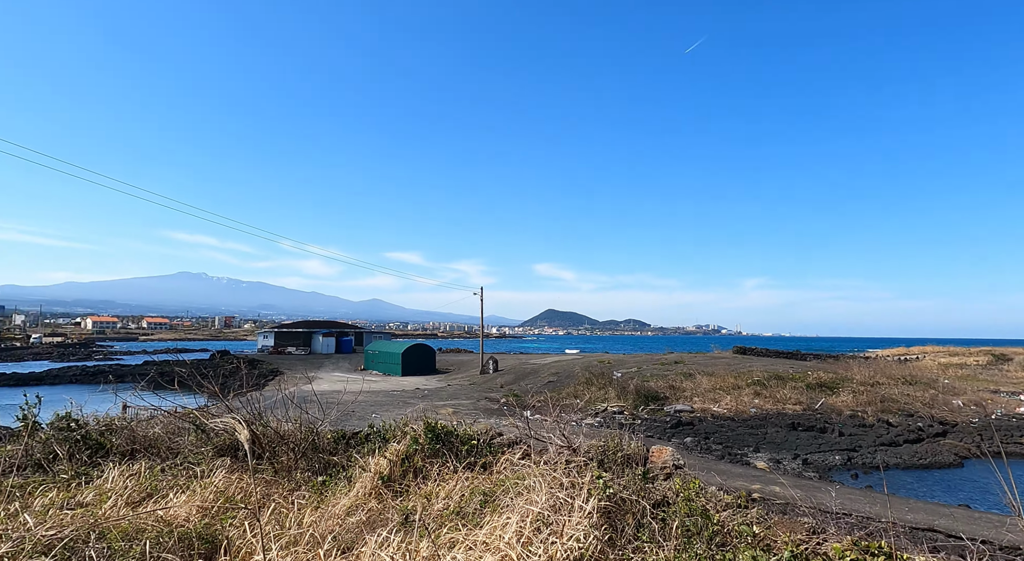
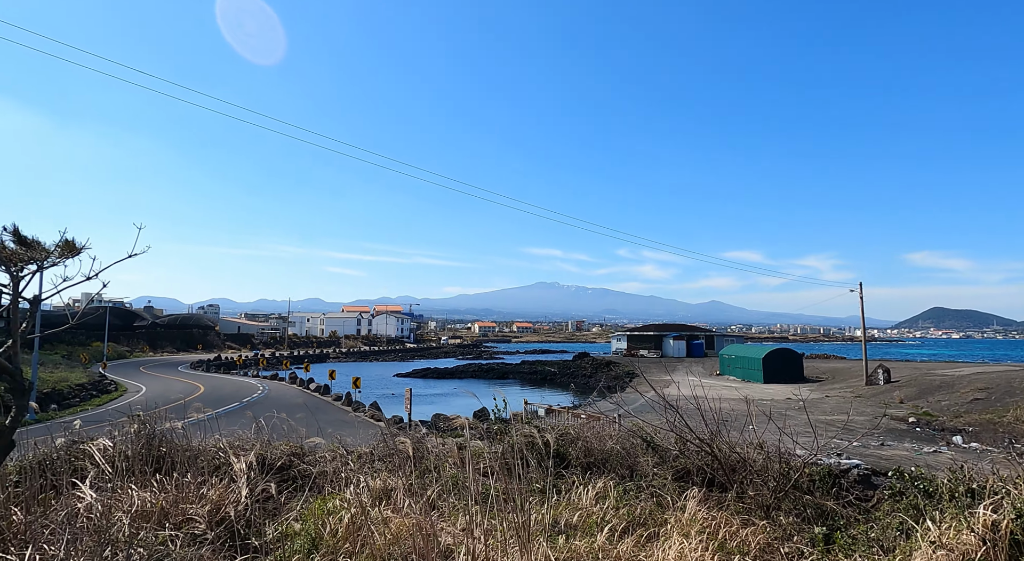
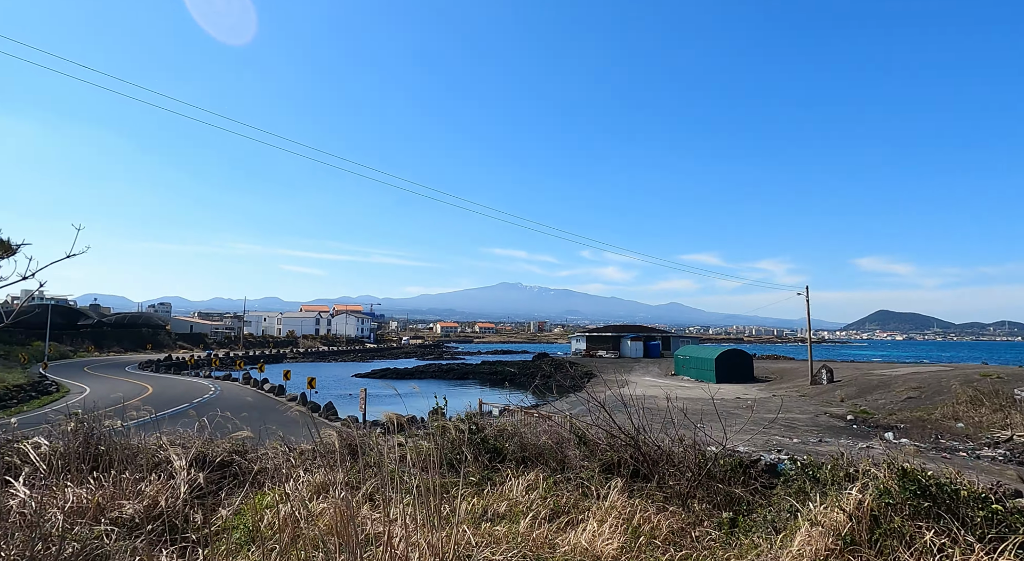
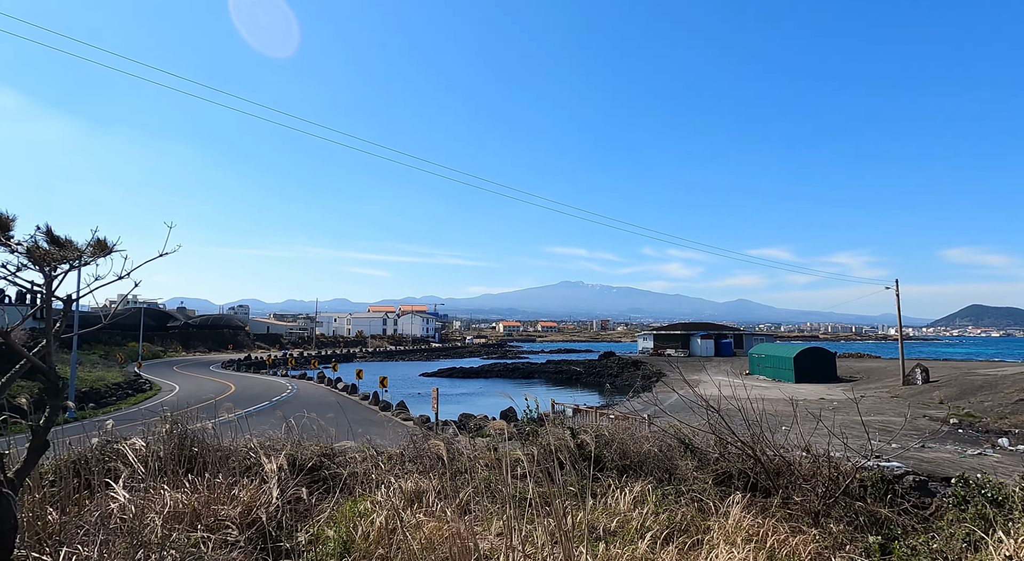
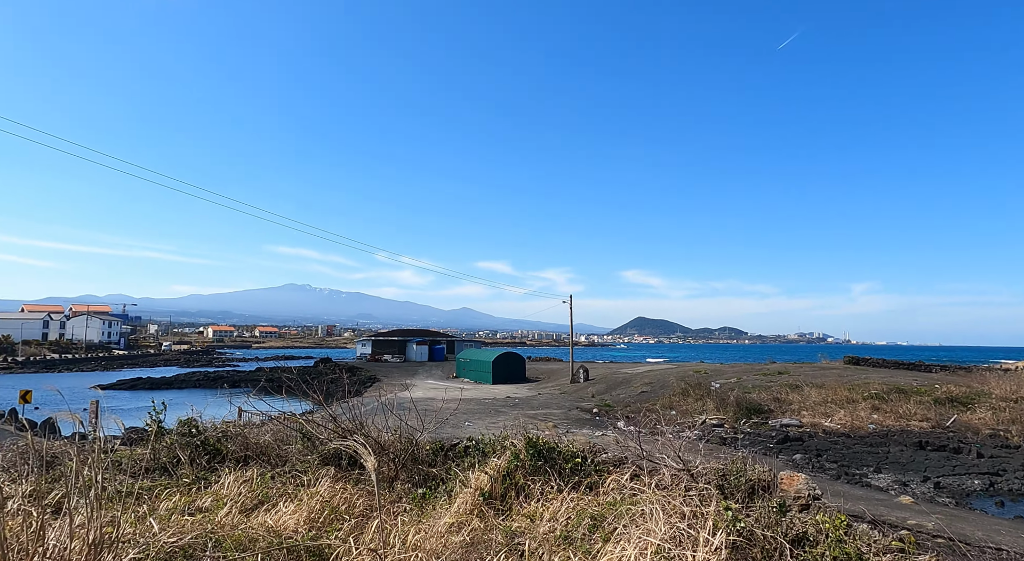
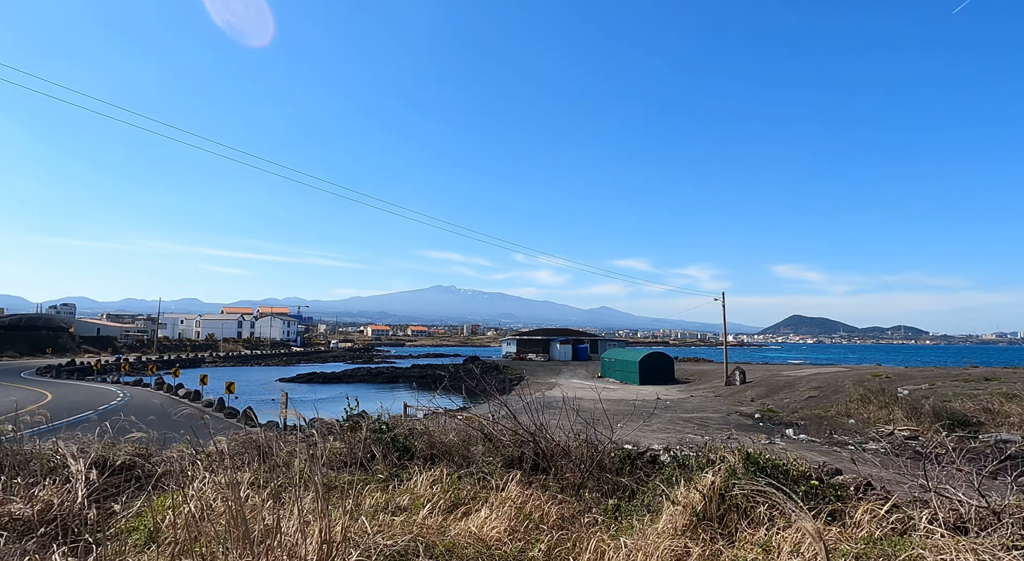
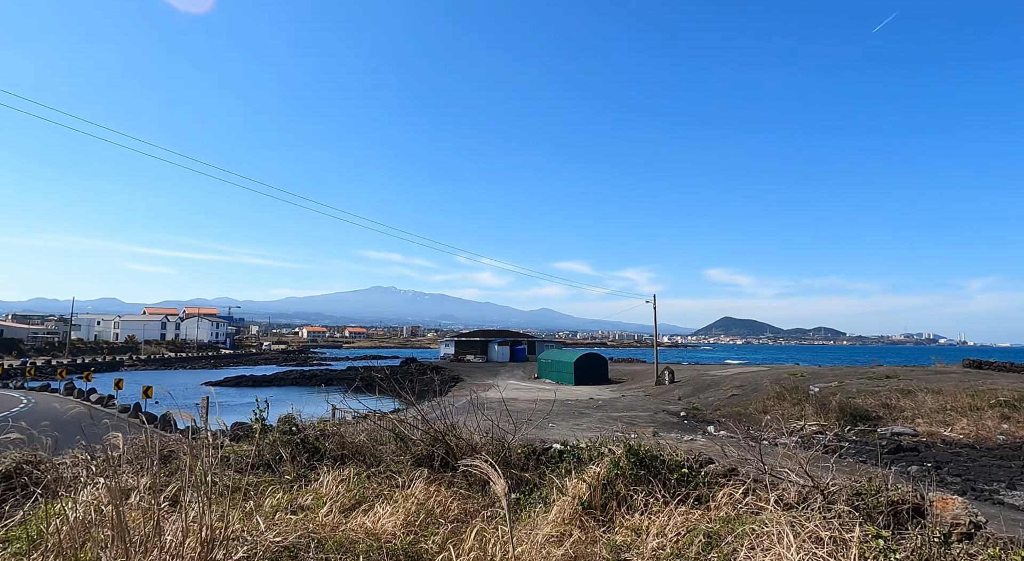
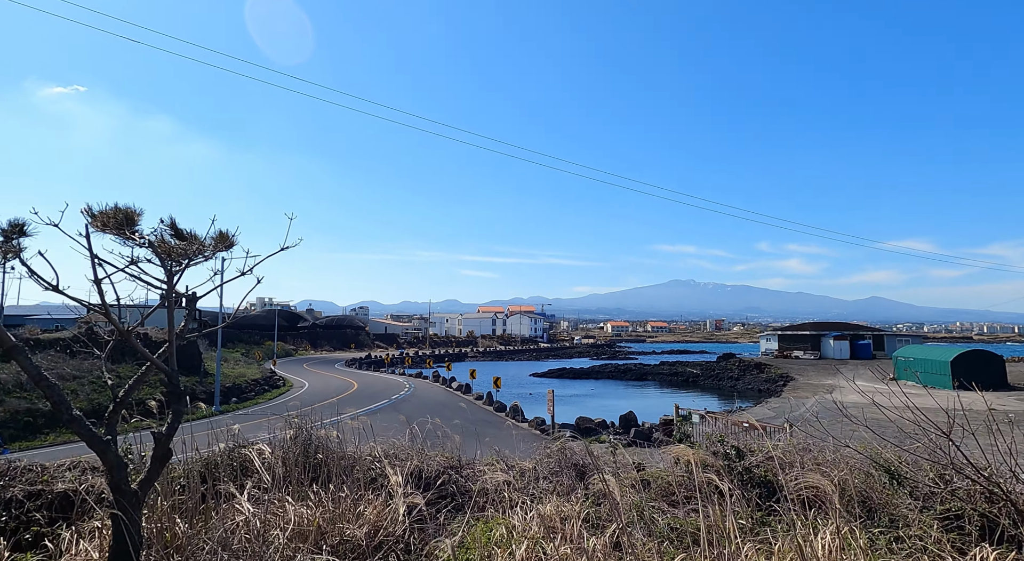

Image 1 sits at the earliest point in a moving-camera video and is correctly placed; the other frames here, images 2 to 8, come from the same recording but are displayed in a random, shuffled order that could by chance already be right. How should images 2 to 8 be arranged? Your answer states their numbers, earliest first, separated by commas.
5, 7, 6, 3, 2, 4, 8
